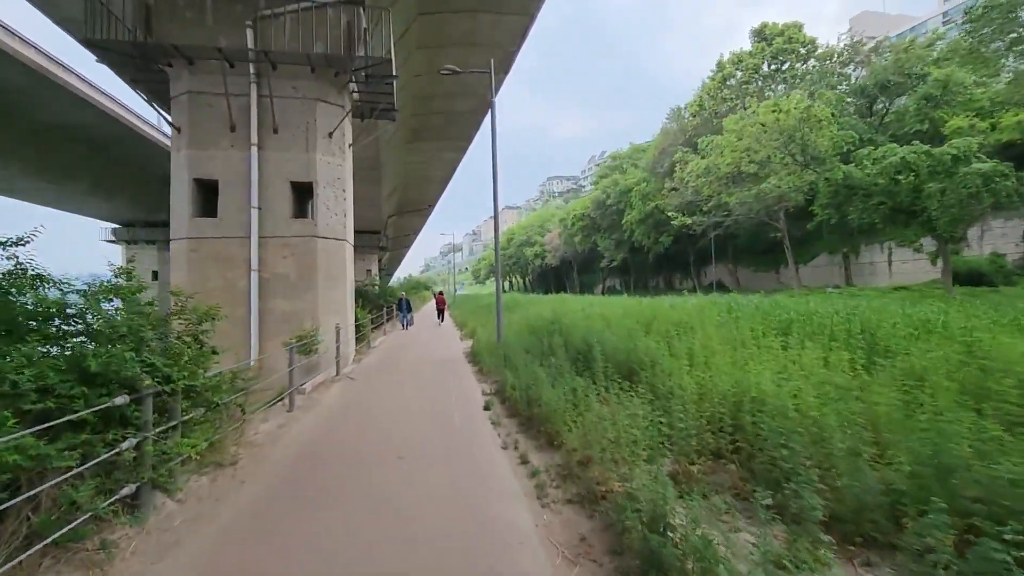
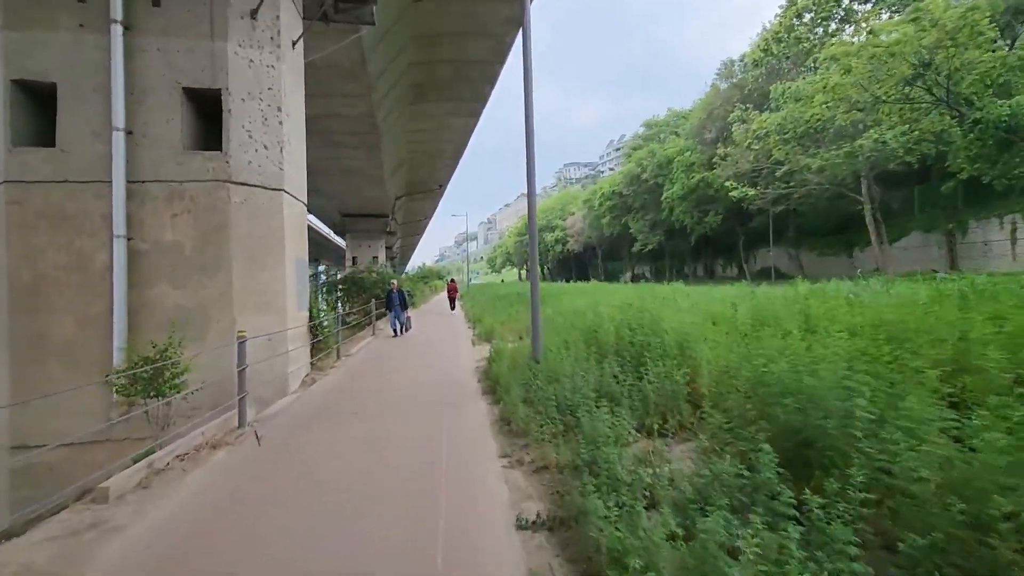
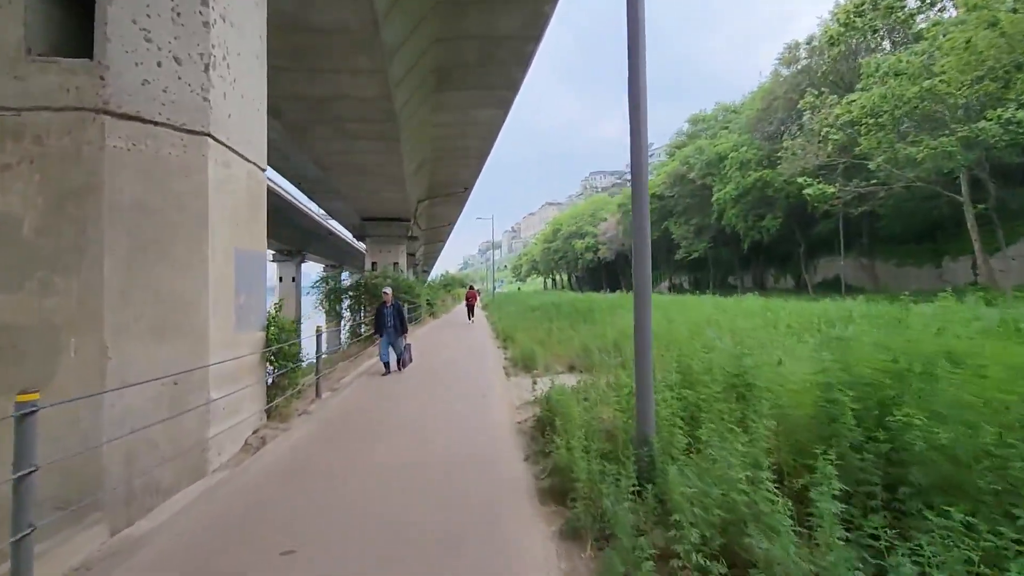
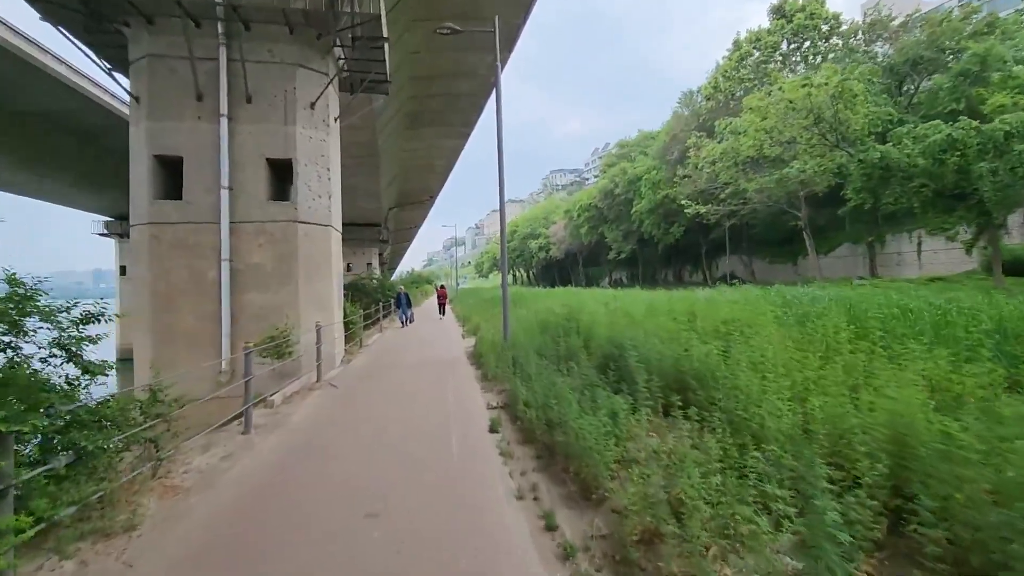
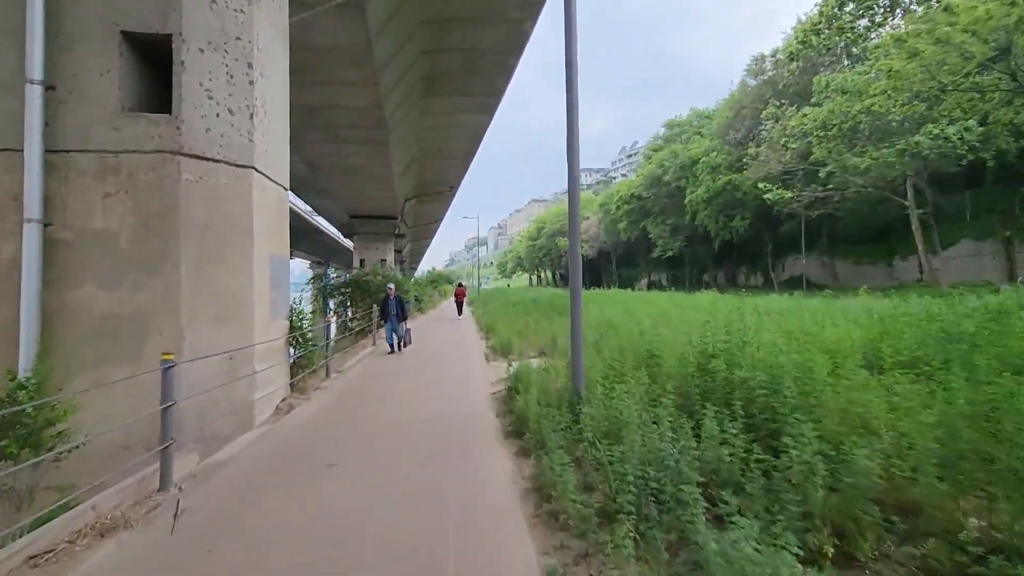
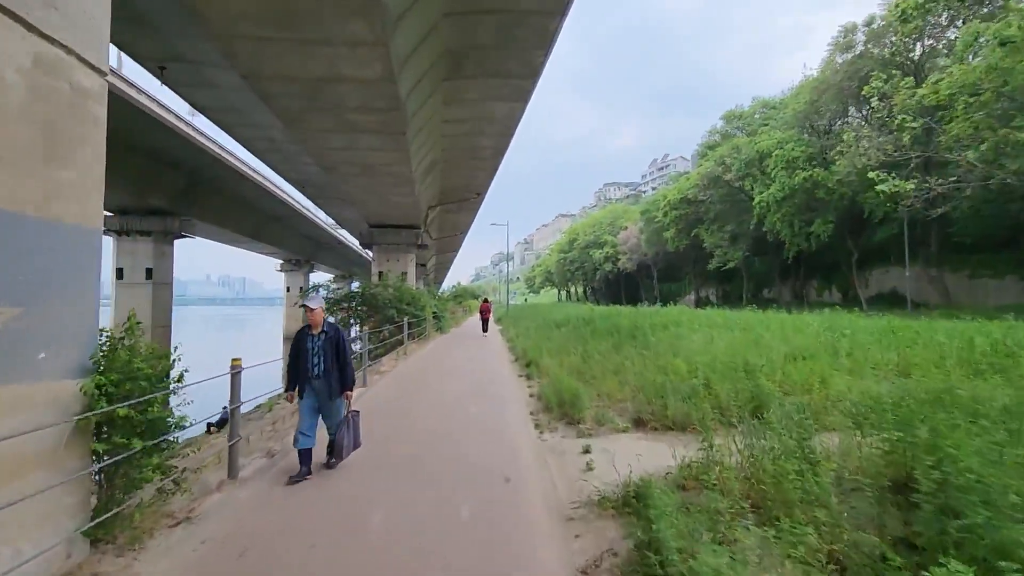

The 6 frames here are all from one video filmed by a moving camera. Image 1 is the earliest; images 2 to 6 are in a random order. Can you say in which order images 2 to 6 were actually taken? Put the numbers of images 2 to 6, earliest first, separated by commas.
4, 2, 5, 3, 6
